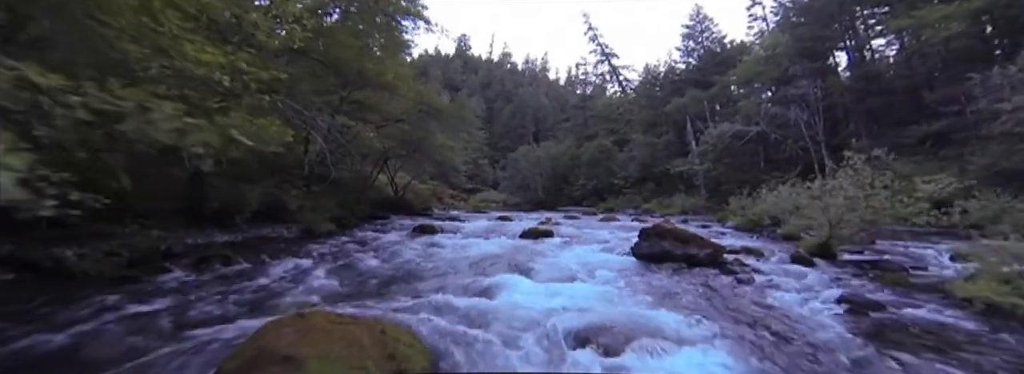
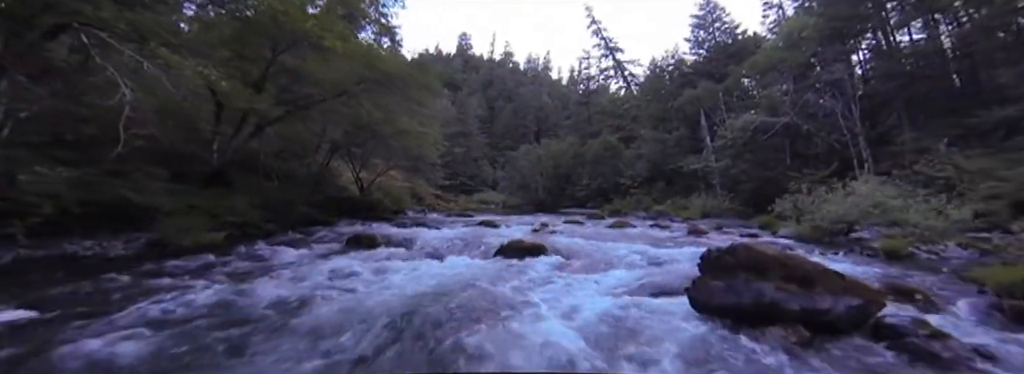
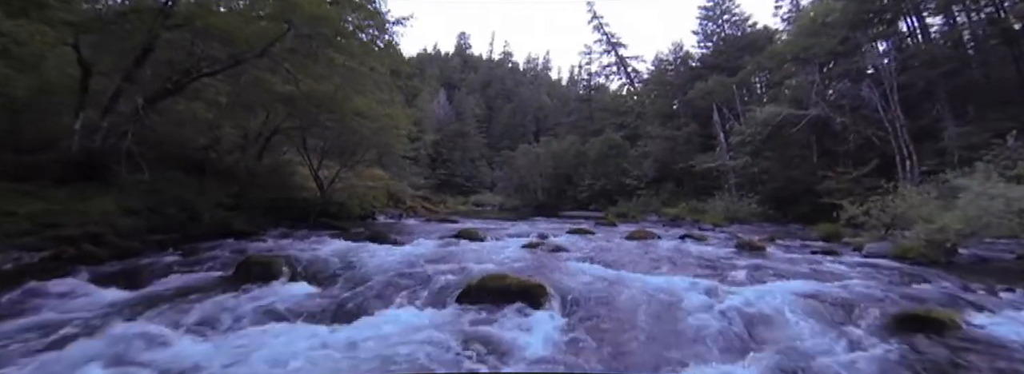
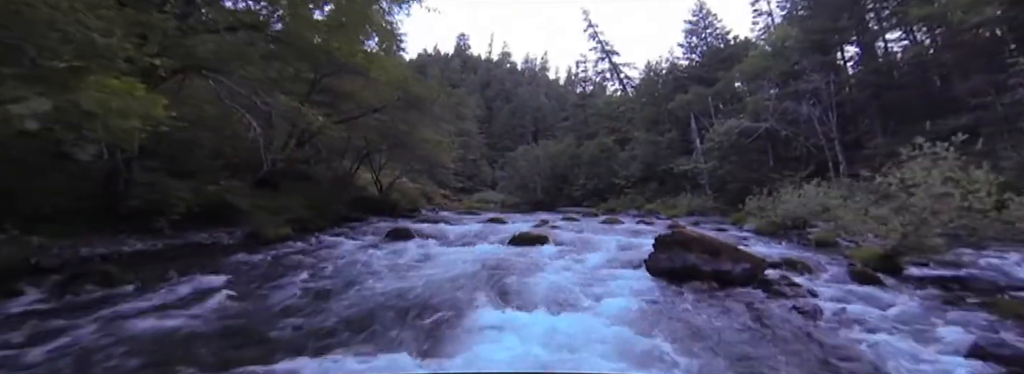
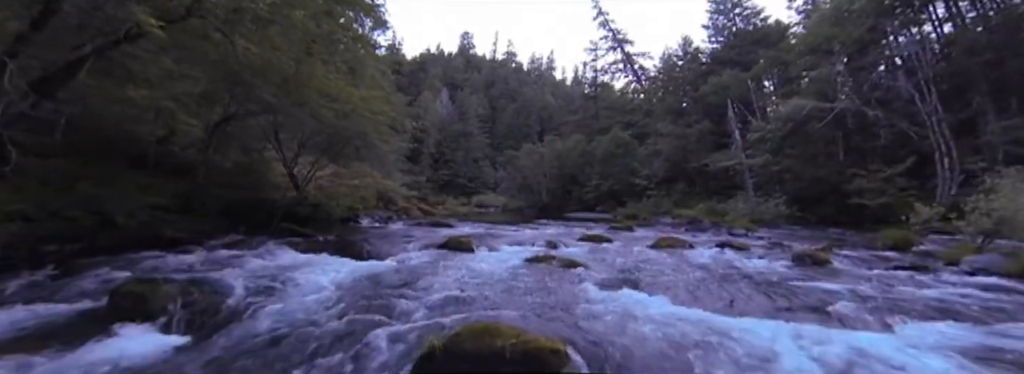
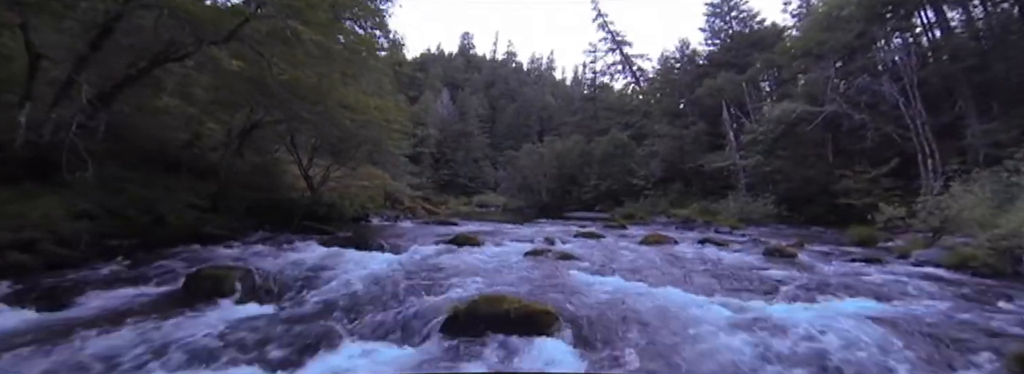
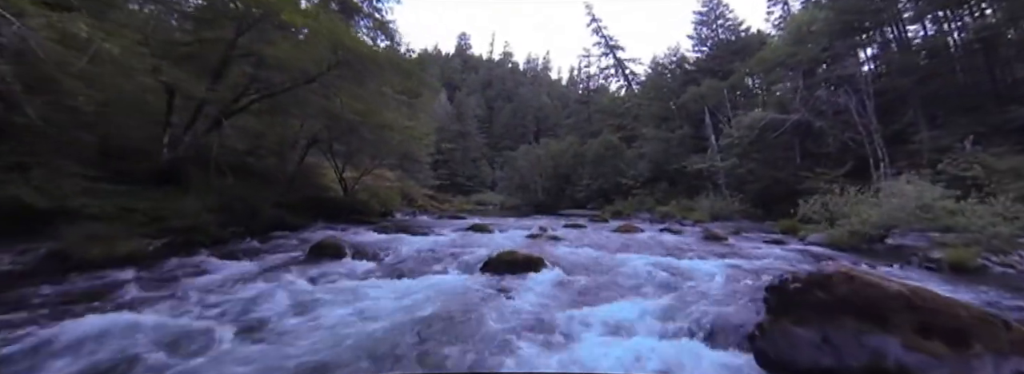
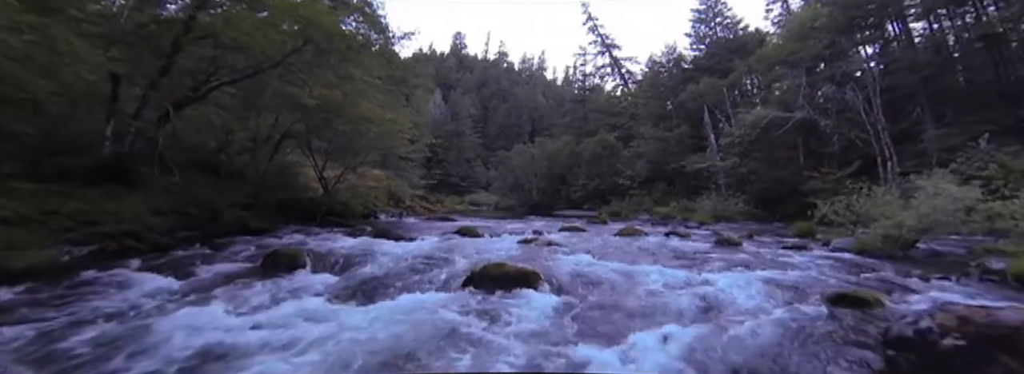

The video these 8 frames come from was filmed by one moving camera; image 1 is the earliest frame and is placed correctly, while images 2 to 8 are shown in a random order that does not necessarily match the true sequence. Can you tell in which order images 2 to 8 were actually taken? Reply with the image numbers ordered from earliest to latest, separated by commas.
4, 2, 7, 8, 3, 6, 5
